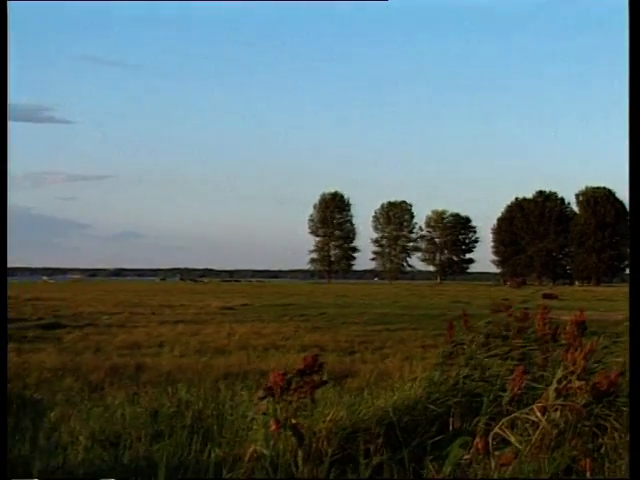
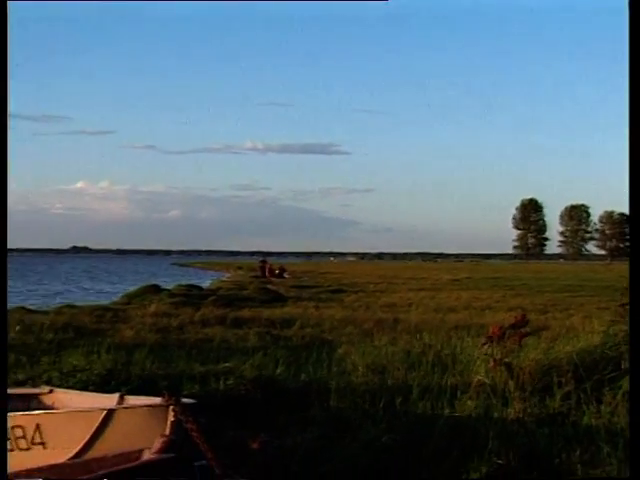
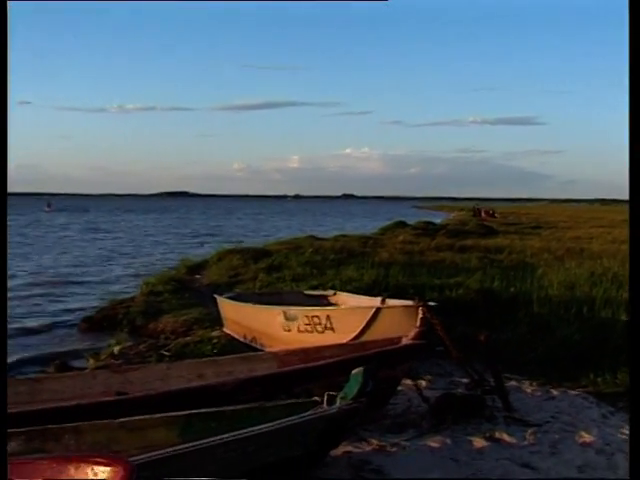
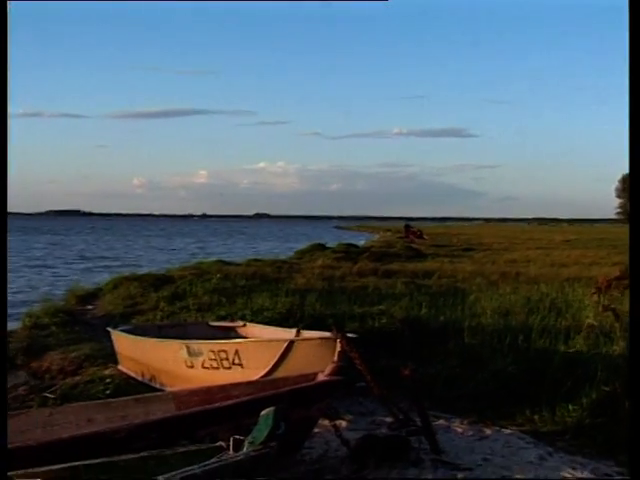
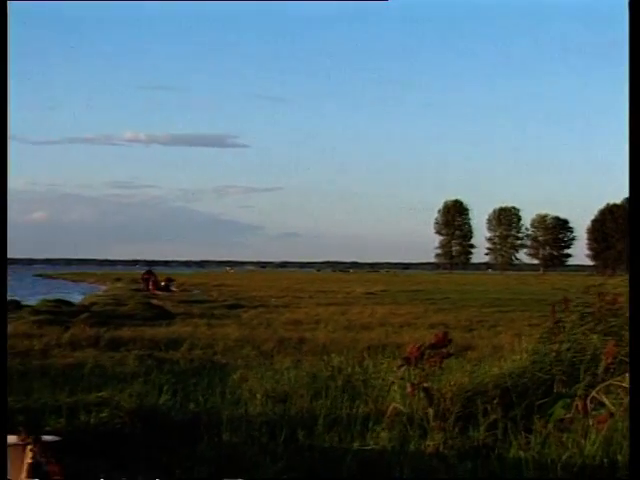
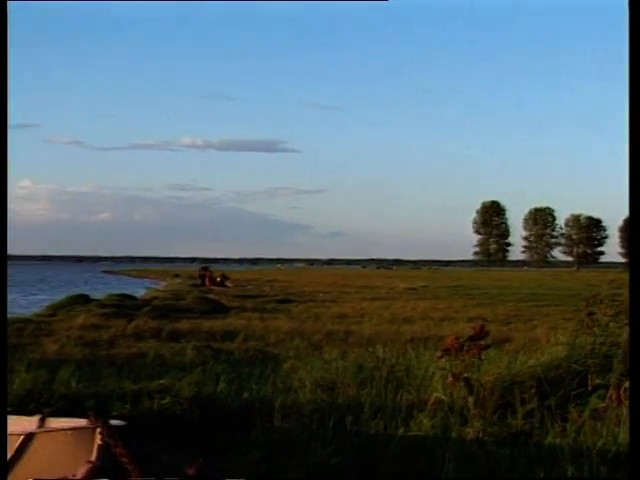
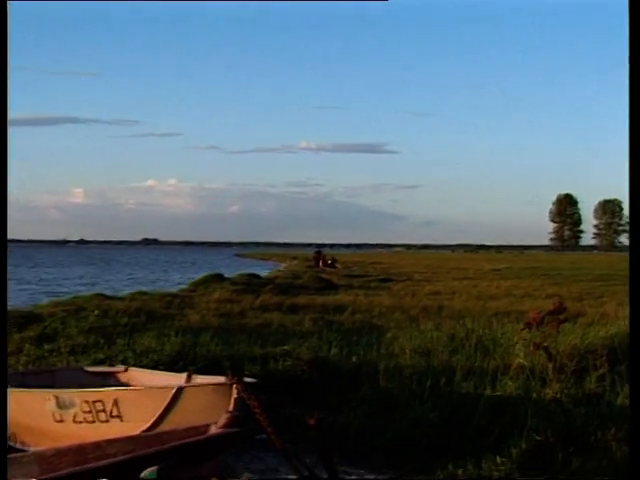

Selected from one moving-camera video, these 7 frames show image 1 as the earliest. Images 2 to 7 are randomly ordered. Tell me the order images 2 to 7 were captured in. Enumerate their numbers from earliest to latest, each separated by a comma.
5, 6, 2, 7, 4, 3
